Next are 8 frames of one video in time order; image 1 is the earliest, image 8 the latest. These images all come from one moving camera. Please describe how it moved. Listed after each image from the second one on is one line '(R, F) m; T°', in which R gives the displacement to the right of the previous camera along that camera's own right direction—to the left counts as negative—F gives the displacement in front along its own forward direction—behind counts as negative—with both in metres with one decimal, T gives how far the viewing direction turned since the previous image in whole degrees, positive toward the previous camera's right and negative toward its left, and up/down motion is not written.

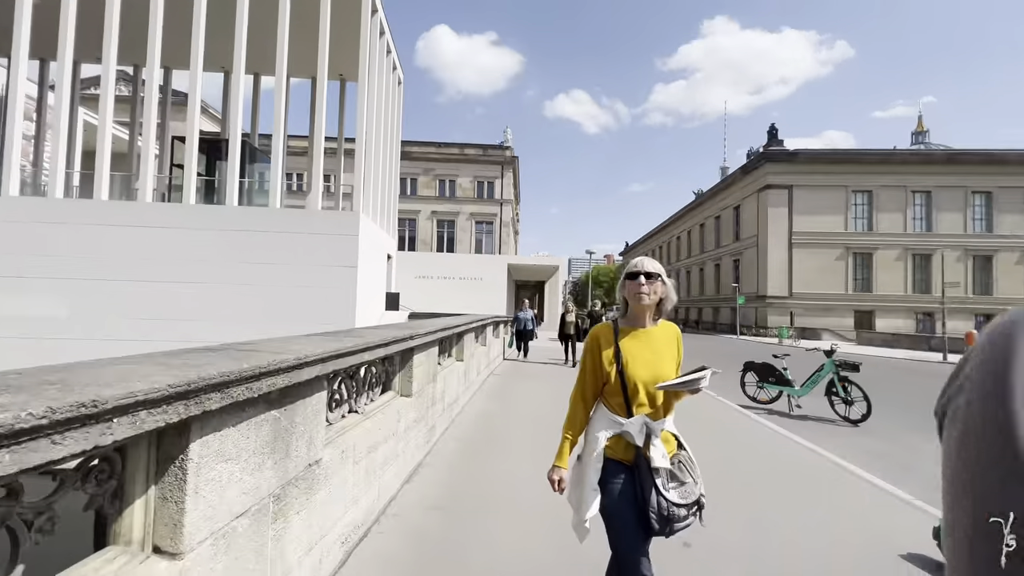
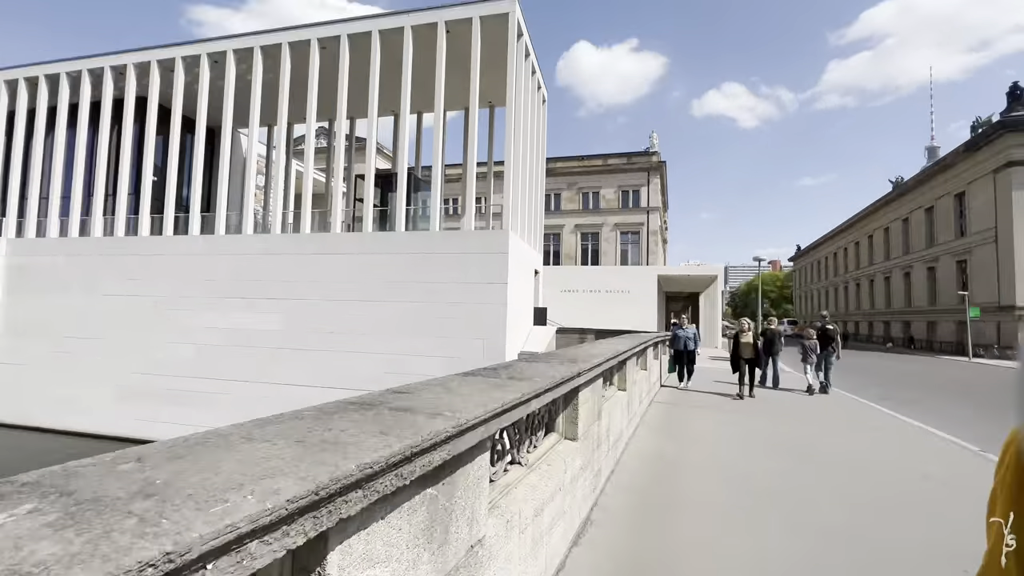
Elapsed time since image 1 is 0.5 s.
(-0.1, +0.3) m; -18°
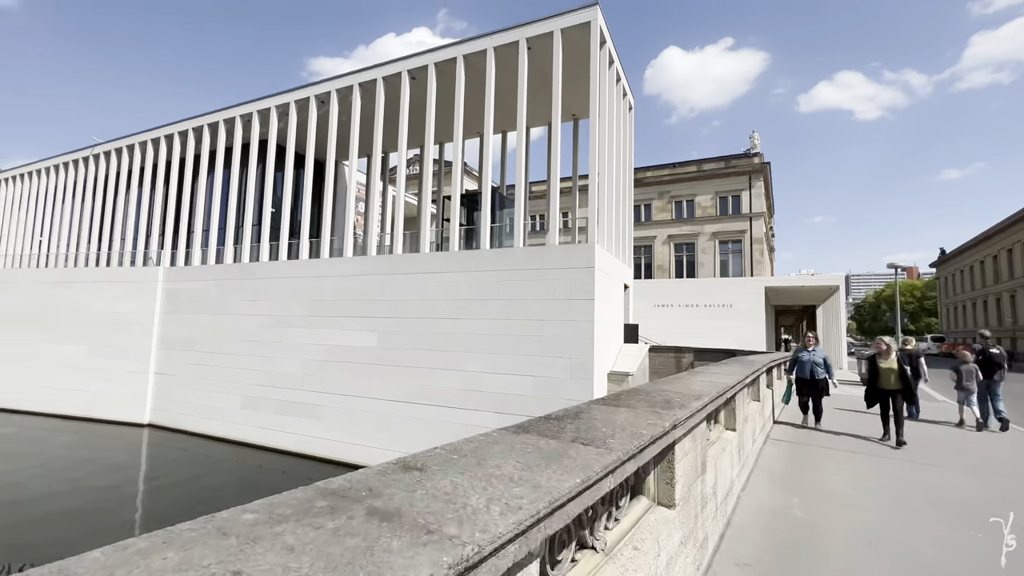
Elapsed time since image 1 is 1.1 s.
(+0.1, +0.3) m; -11°
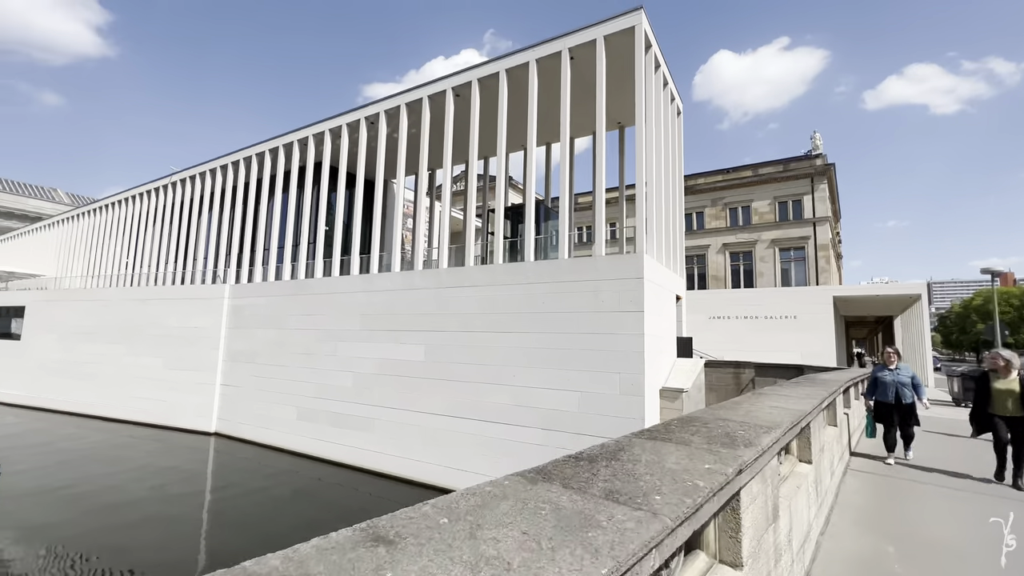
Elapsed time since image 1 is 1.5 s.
(+0.1, +0.2) m; -6°
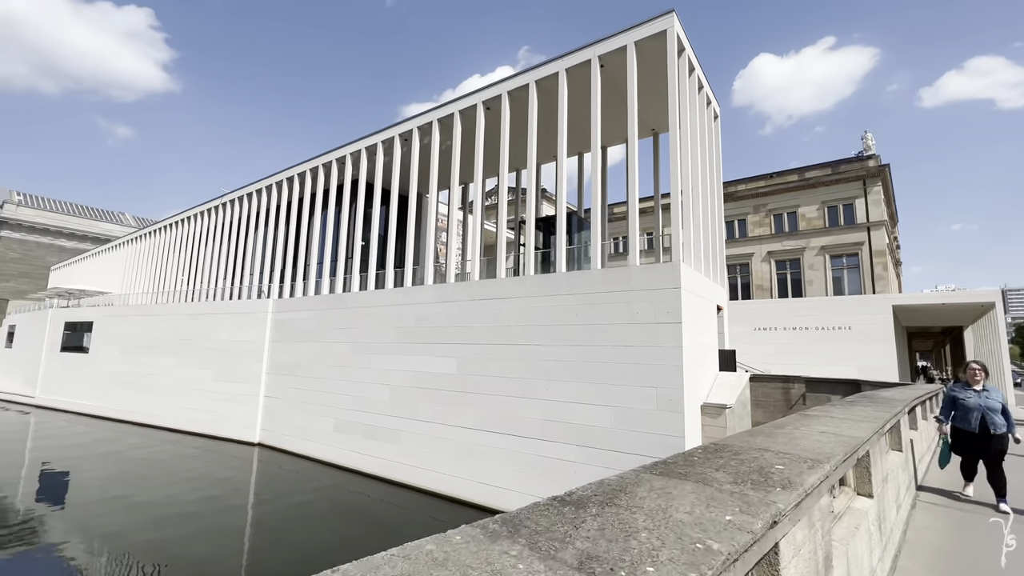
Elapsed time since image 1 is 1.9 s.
(+0.1, +0.2) m; -5°
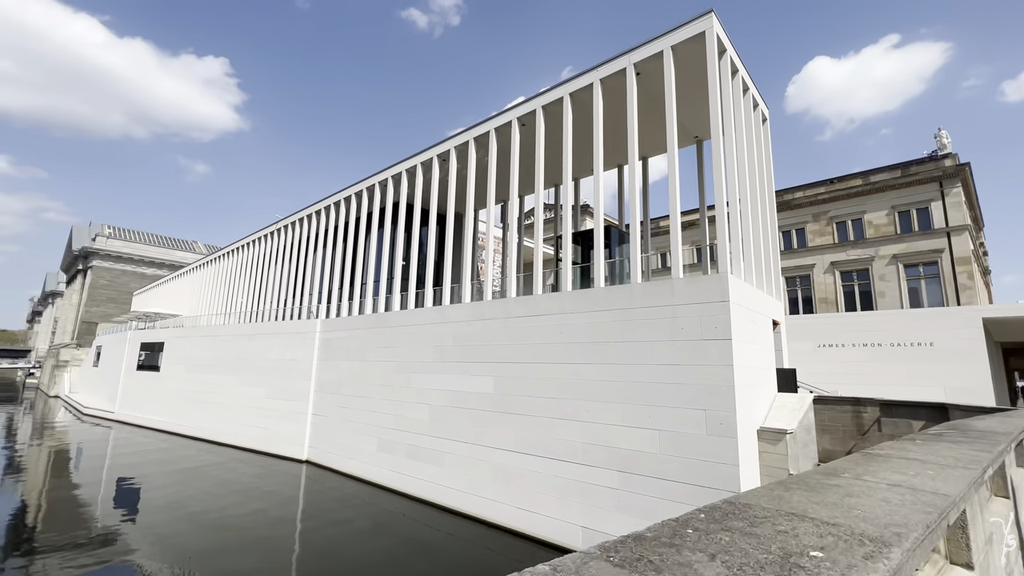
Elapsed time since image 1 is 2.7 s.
(+0.2, +0.3) m; -6°
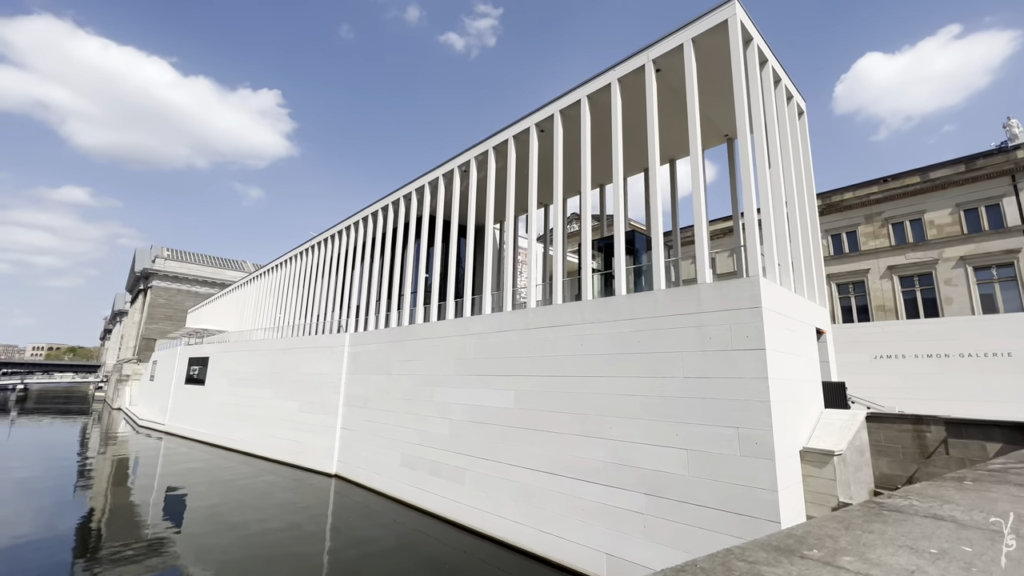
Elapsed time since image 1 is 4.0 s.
(+0.5, +0.4) m; -5°
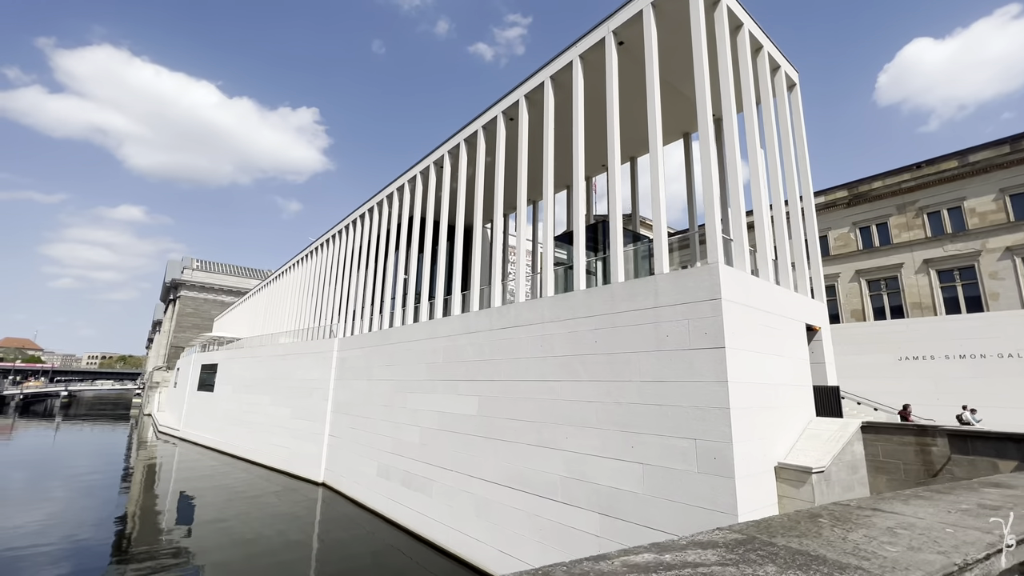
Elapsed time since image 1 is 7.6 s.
(+1.5, +0.8) m; -4°
